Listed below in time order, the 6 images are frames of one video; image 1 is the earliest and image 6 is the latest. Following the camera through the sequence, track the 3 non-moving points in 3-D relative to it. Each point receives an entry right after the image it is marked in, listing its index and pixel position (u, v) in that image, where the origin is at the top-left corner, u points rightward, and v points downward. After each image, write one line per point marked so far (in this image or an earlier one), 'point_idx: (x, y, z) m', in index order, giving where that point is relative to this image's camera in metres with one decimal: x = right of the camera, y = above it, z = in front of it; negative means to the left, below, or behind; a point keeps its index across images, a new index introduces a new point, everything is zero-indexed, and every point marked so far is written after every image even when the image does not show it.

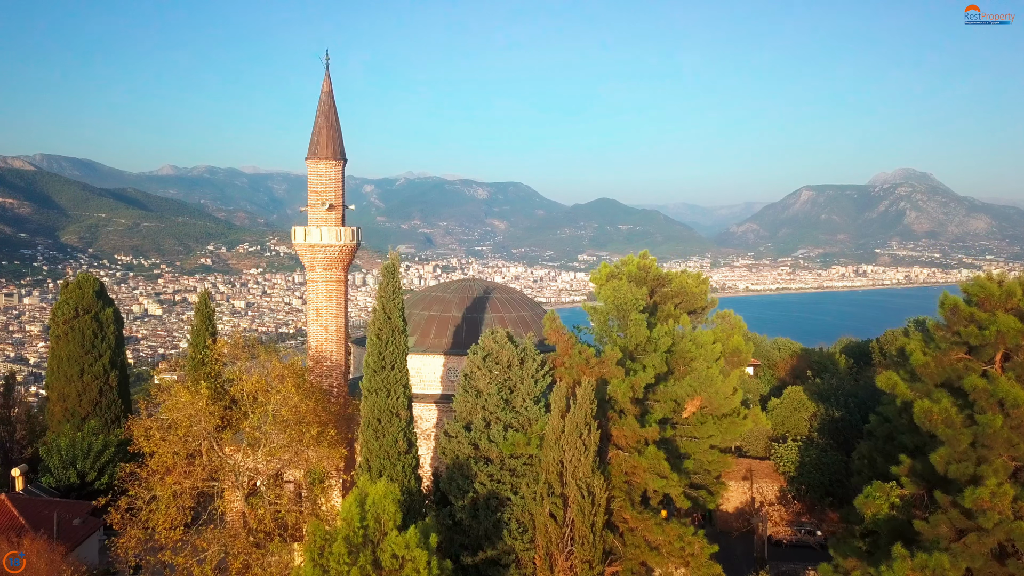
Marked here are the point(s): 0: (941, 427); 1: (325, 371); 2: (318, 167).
0: (+5.0, -1.6, +7.8) m
1: (-3.5, -1.6, +12.5) m
2: (-3.7, +2.3, +12.6) m
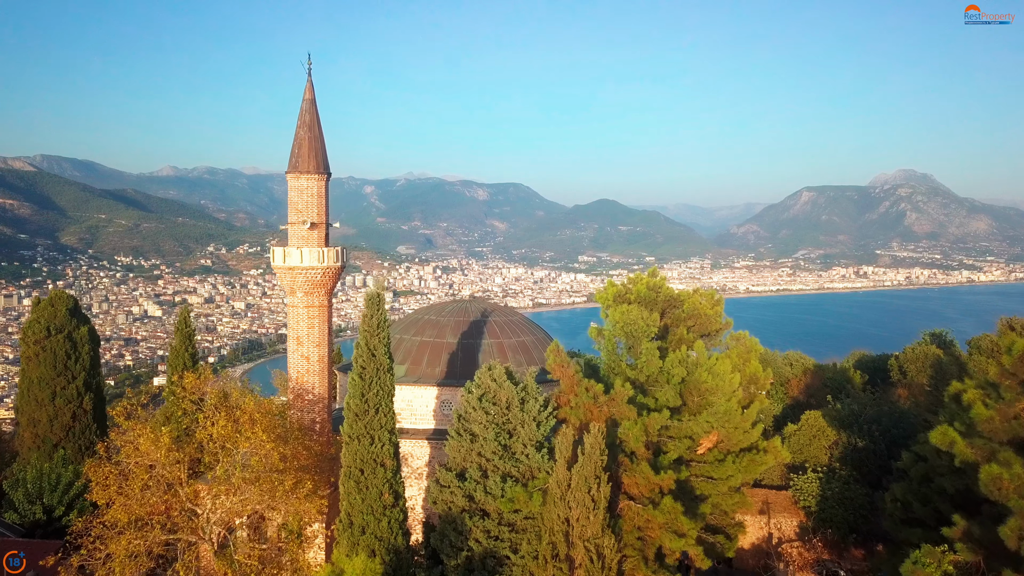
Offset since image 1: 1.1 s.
0: (+5.0, -2.1, +6.7) m
1: (-3.5, -2.0, +11.4) m
2: (-3.7, +1.8, +11.4) m
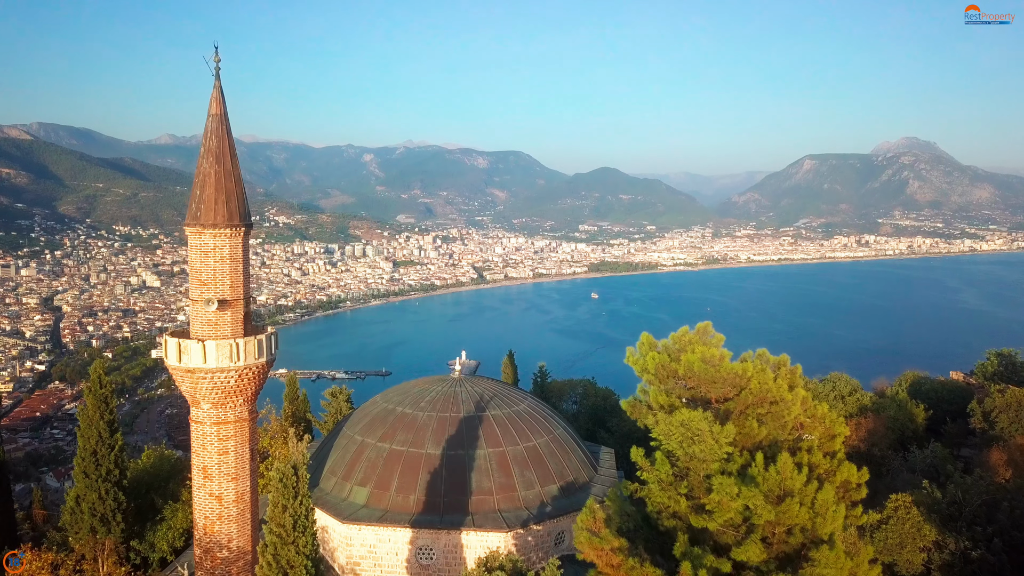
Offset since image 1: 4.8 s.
0: (+5.1, -3.6, +3.0) m
1: (-3.4, -3.3, +7.7) m
2: (-3.6, +0.5, +7.6) m
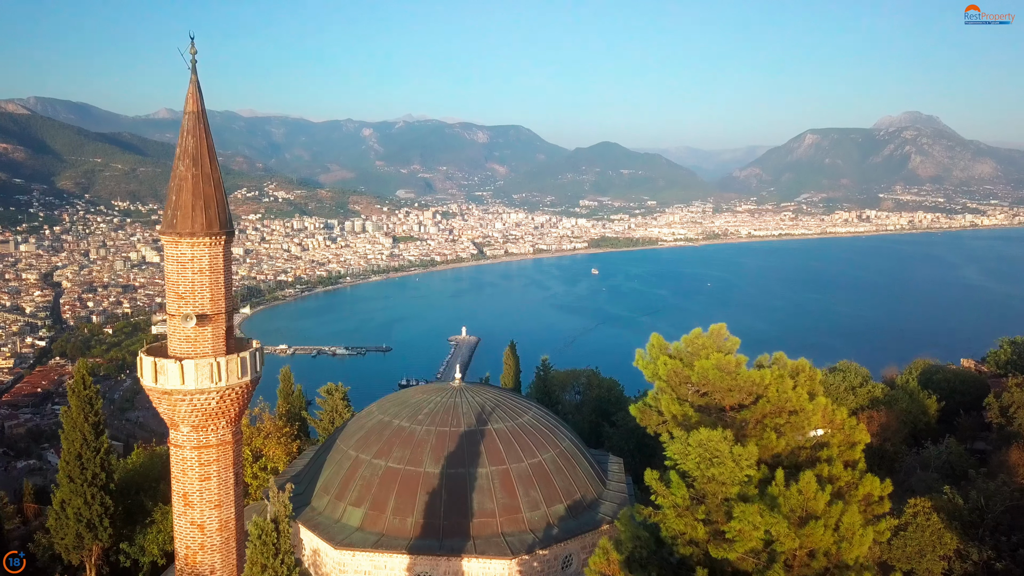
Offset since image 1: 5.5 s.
0: (+3.5, -4.9, +6.6) m
1: (-5.0, -4.5, +11.4) m
2: (-5.2, -0.7, +11.1) m
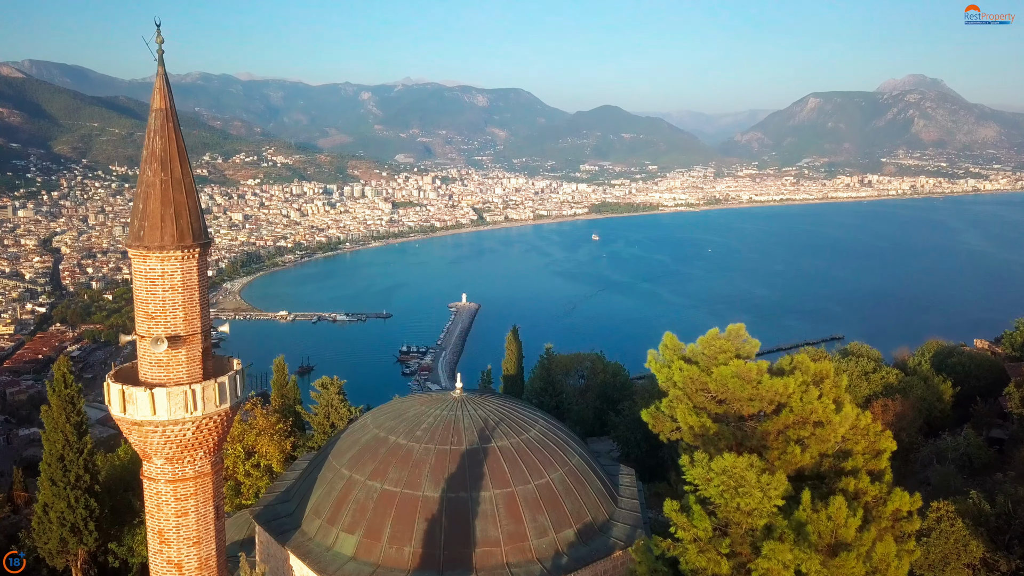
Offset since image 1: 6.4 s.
0: (+3.5, -5.0, +6.3) m
1: (-5.0, -4.3, +11.1) m
2: (-5.1, -0.5, +10.6) m
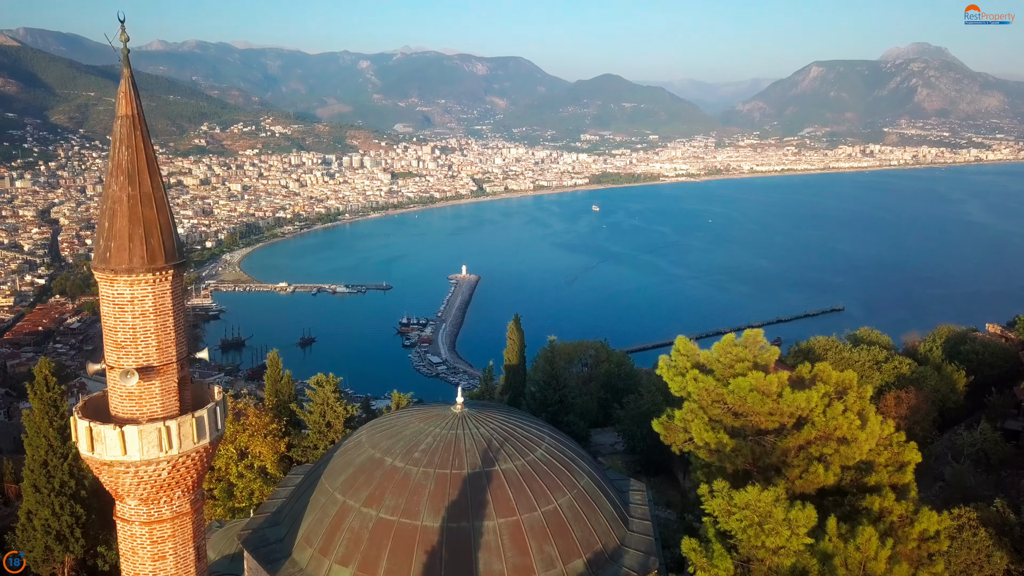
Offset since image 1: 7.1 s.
0: (+3.6, -5.0, +6.1) m
1: (-5.0, -4.1, +10.8) m
2: (-5.1, -0.4, +10.2) m
